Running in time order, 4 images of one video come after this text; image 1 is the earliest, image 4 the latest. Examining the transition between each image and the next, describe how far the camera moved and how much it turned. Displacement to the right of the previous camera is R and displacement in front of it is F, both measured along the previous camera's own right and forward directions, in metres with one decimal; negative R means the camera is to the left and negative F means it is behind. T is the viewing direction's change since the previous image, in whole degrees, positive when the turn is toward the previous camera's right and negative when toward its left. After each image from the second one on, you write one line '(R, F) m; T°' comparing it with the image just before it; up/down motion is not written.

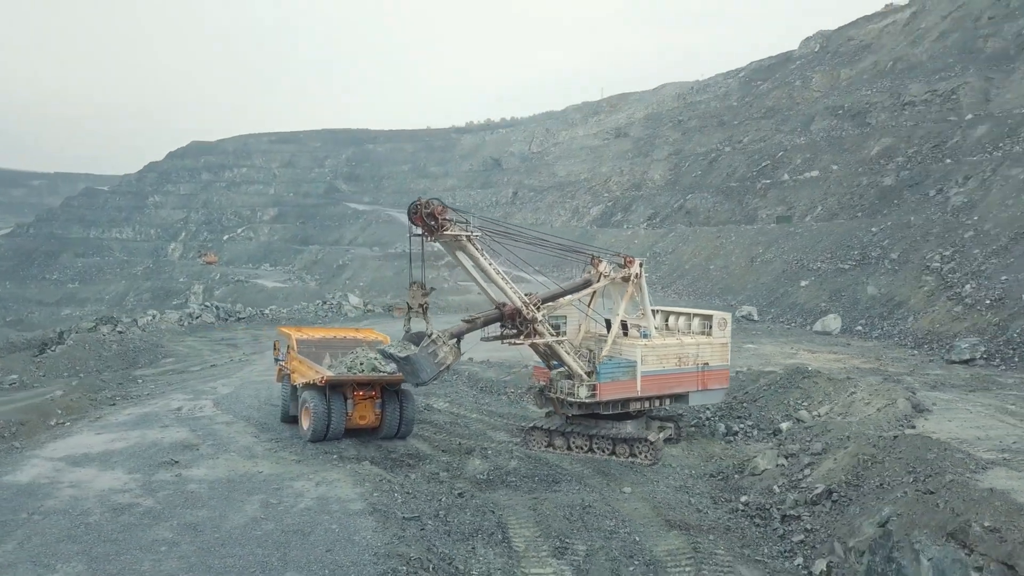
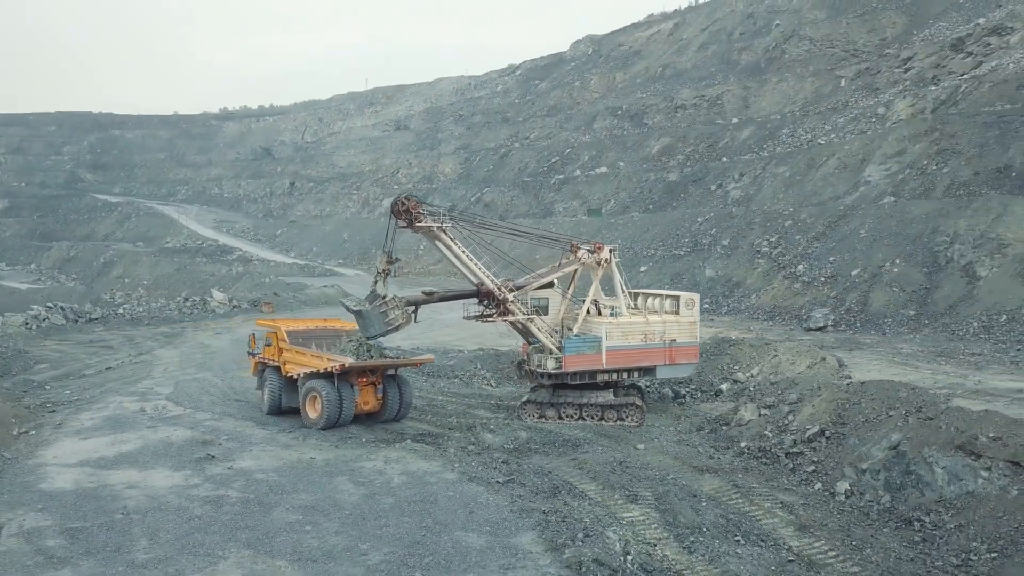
(-3.4, -0.5) m; +16°
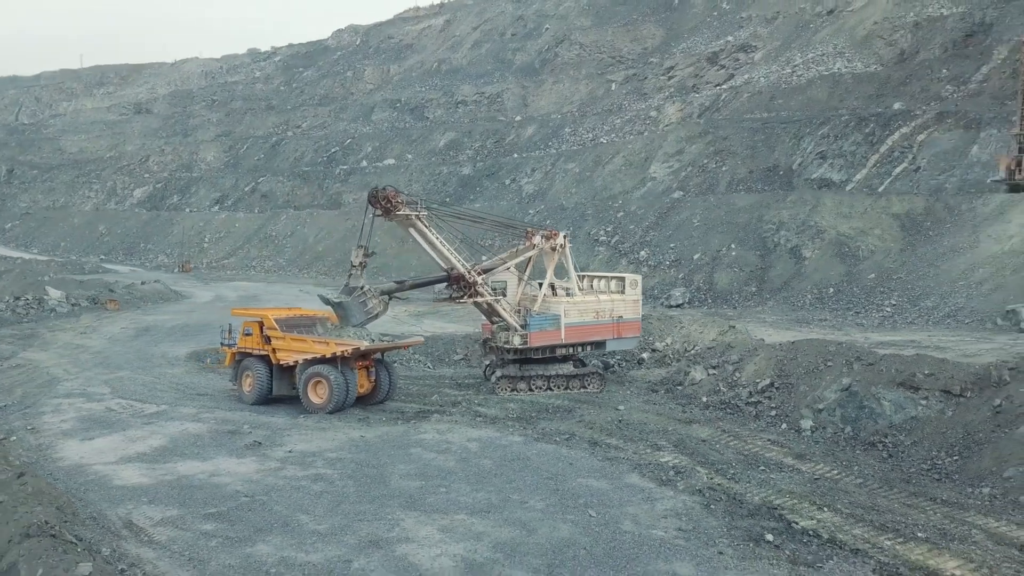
(-3.7, -0.5) m; +17°
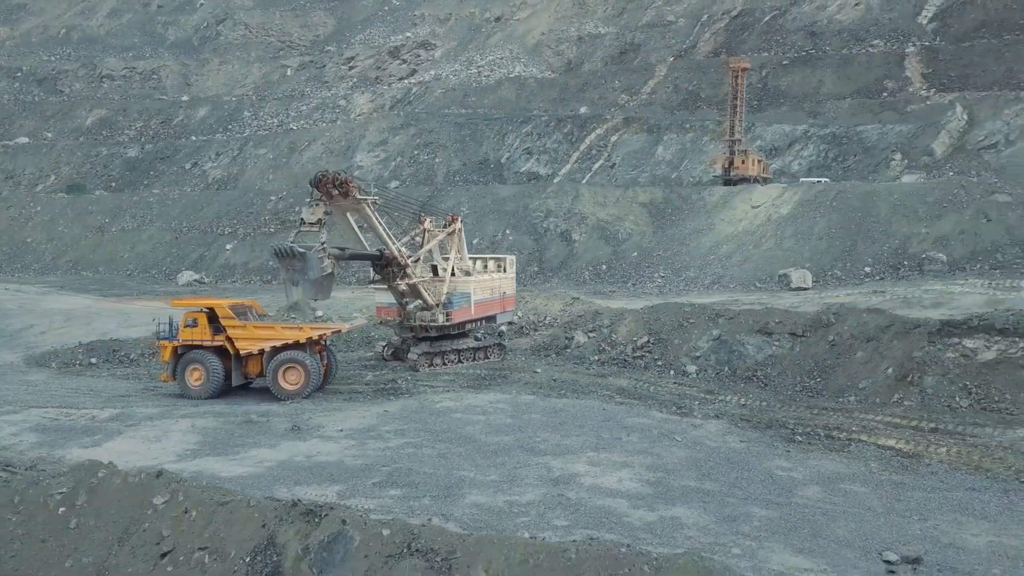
(-5.0, -0.1) m; +26°
